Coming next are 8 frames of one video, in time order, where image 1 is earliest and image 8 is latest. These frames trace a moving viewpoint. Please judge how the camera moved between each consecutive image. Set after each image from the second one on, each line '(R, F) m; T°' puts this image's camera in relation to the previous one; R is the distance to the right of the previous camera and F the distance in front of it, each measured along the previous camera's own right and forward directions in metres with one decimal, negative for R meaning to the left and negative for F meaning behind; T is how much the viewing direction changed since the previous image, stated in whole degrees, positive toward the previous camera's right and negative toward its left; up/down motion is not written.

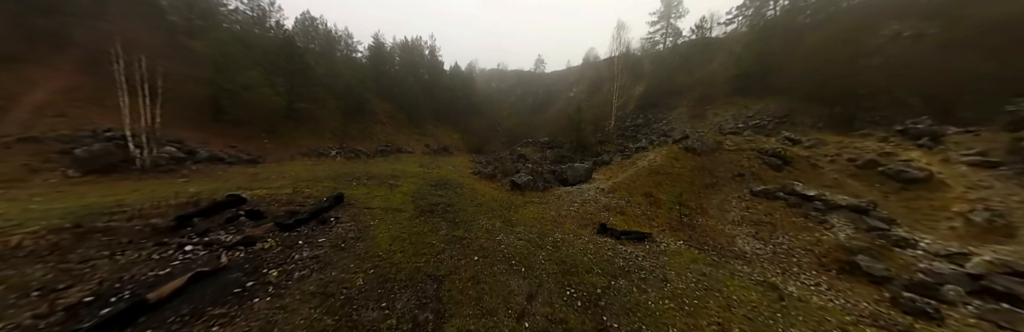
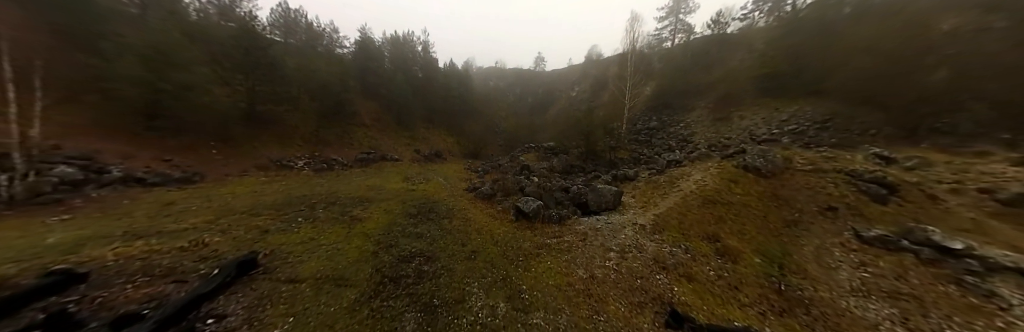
(-0.3, +2.7) m; 0°
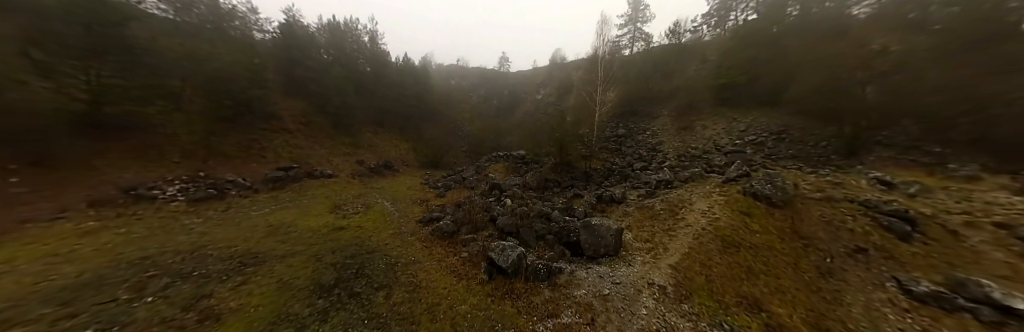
(-0.2, +2.3) m; +8°
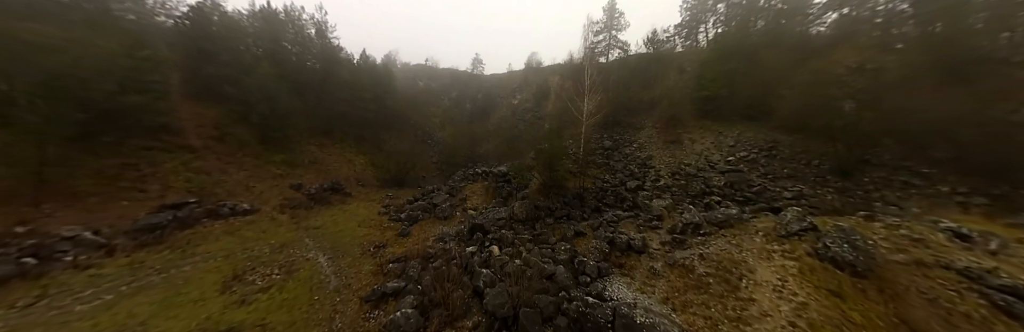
(-0.5, +2.6) m; +6°
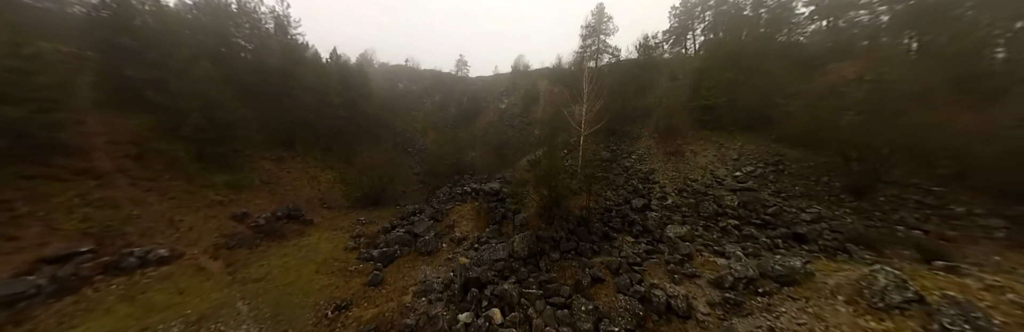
(-0.6, +1.9) m; +4°
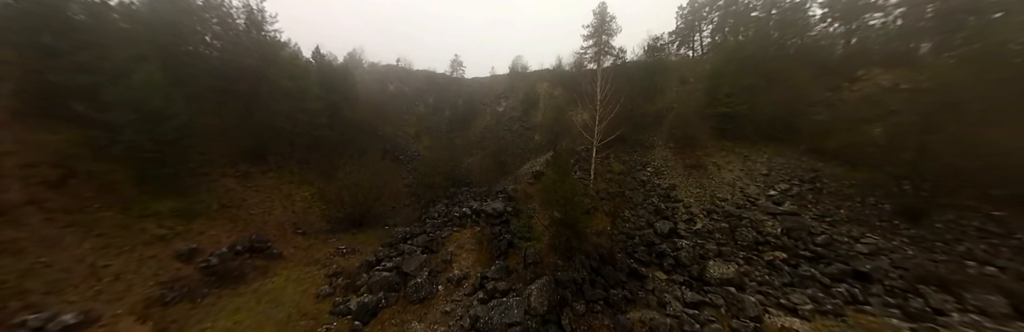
(-0.6, +2.0) m; +1°
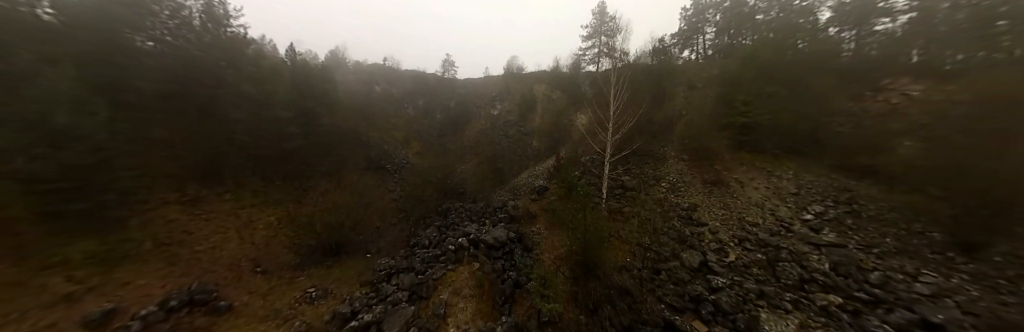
(-0.6, +2.0) m; +2°
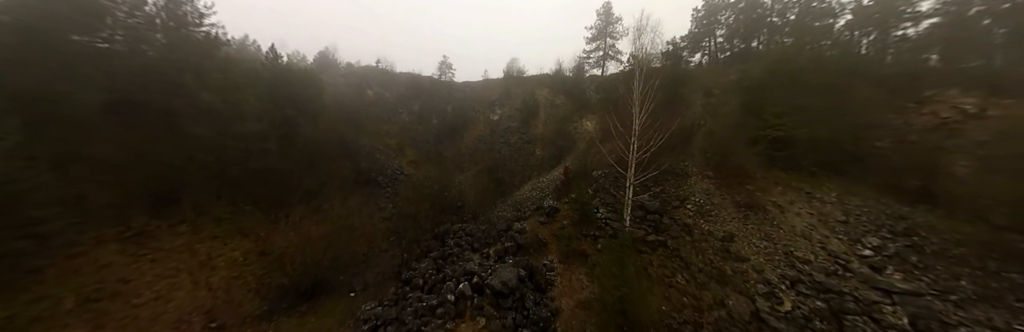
(-0.6, +1.9) m; +1°
